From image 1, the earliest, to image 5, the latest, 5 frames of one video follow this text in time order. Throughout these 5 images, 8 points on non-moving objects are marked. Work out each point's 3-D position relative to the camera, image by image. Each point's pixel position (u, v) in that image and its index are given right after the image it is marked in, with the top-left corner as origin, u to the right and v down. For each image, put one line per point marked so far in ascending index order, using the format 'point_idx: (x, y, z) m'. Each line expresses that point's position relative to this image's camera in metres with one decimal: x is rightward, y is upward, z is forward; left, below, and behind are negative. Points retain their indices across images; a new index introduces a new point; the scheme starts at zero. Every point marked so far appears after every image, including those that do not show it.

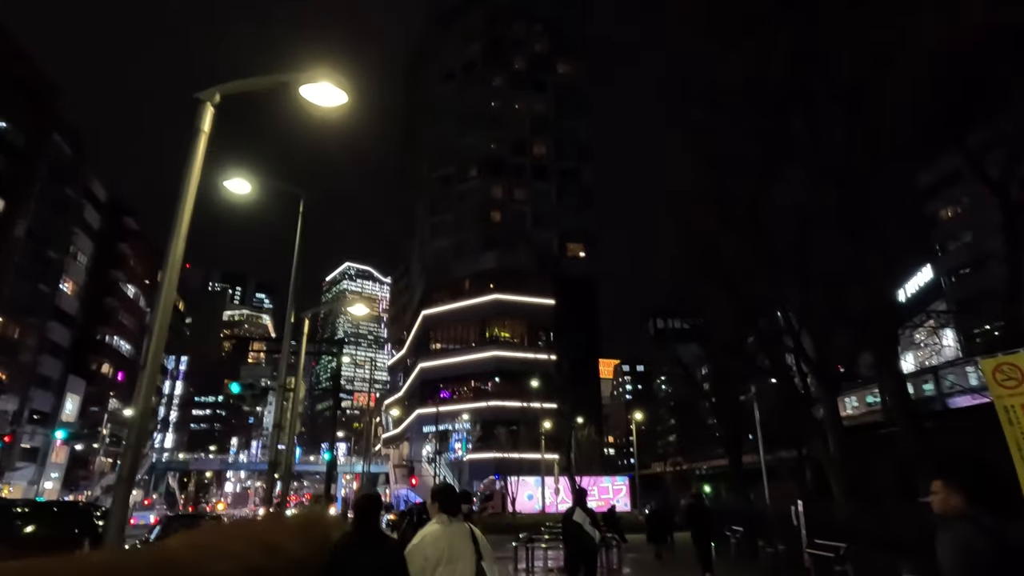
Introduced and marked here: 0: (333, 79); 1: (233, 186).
0: (-2.0, +2.3, +6.9) m
1: (-4.9, +1.7, +11.1) m
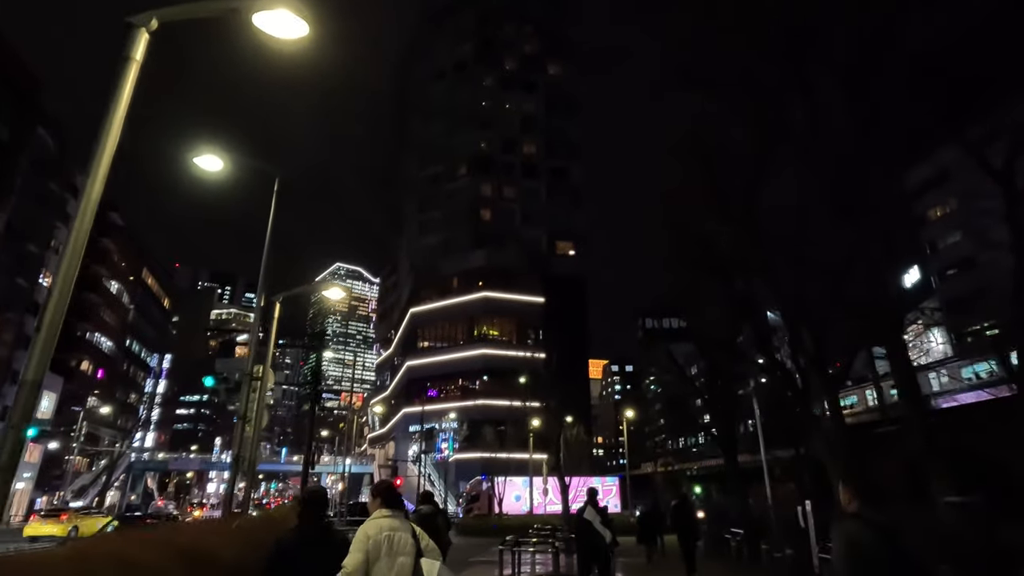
0: (-2.1, +2.7, +6.0) m
1: (-5.1, +2.1, +10.2) m
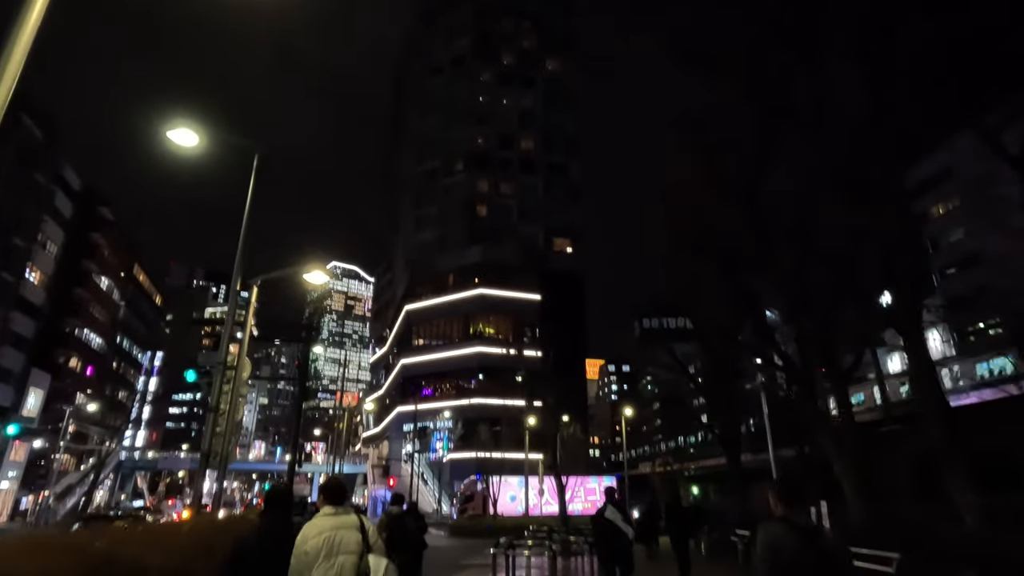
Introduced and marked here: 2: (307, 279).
0: (-2.2, +2.9, +5.2) m
1: (-5.2, +2.4, +9.4) m
2: (-3.3, +0.2, +9.8) m
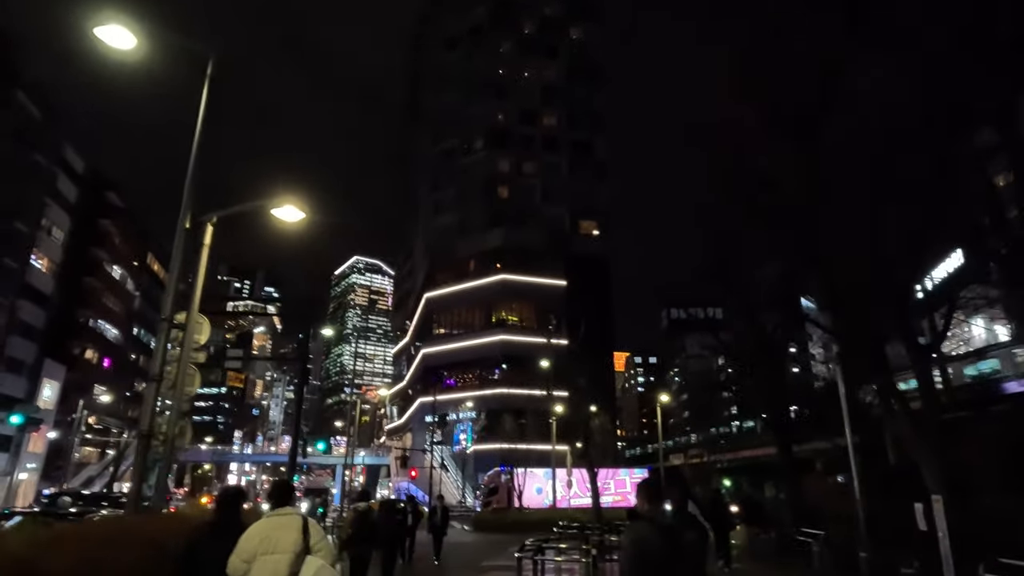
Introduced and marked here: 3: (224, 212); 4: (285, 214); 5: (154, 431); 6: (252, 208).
0: (-2.0, +3.6, +3.3) m
1: (-4.9, +3.0, +7.6) m
2: (-3.0, +0.9, +8.0) m
3: (-3.5, +0.9, +7.7) m
4: (-2.9, +1.0, +8.0) m
5: (-3.9, -1.5, +6.8) m
6: (-3.2, +1.0, +7.8) m
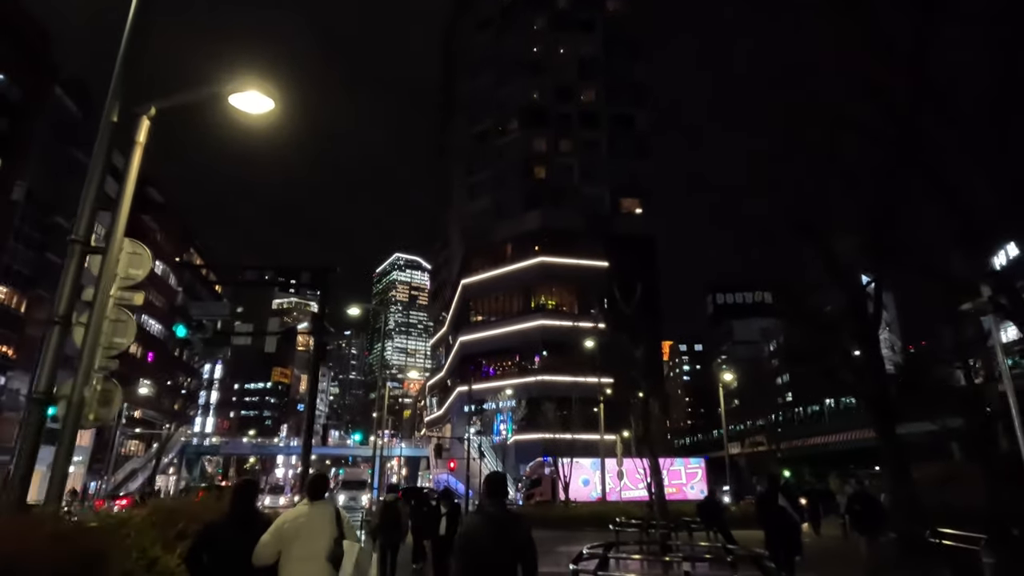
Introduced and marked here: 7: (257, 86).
0: (-2.0, +4.3, +1.2) m
1: (-4.5, +3.8, +5.7) m
2: (-2.6, +1.6, +5.9) m
3: (-3.1, +1.7, +5.7) m
4: (-2.5, +1.7, +5.9) m
5: (-3.4, -0.8, +4.8) m
6: (-2.8, +1.8, +5.7) m
7: (-2.4, +1.9, +5.8) m
